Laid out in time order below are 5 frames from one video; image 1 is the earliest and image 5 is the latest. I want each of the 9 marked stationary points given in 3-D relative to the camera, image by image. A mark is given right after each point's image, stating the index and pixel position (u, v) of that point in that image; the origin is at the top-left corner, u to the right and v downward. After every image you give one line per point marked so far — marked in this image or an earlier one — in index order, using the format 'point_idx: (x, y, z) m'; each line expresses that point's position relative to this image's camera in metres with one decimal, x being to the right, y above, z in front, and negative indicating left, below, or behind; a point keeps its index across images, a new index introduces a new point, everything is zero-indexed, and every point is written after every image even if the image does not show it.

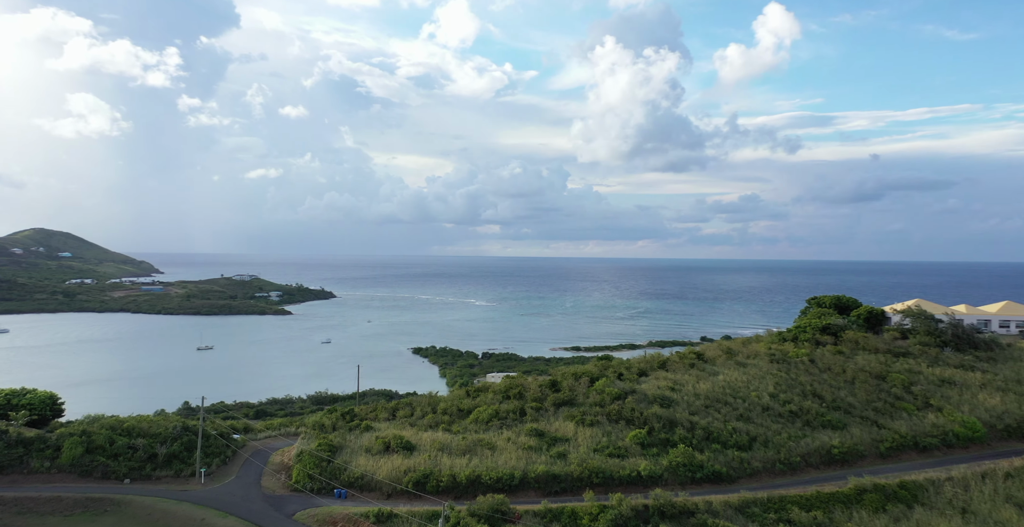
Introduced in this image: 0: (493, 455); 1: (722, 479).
0: (-0.5, -5.3, +18.6) m
1: (+4.8, -4.9, +15.6) m
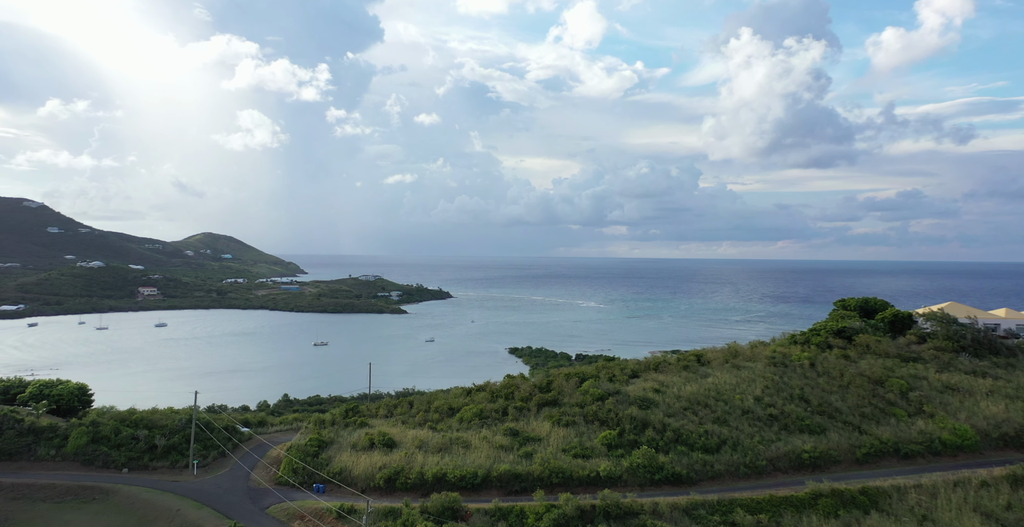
0: (-1.3, -5.3, +18.7) m
1: (+3.8, -5.0, +15.4) m
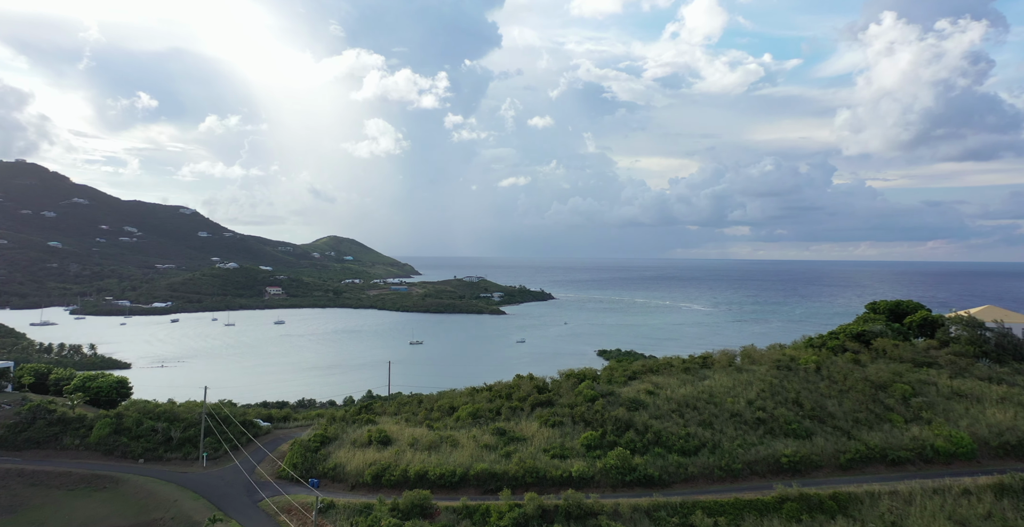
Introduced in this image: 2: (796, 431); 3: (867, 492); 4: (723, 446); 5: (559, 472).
0: (-1.7, -5.3, +19.1) m
1: (+3.2, -5.0, +15.5) m
2: (+7.9, -4.6, +18.8) m
3: (+7.5, -4.9, +14.3) m
4: (+5.2, -4.5, +16.8) m
5: (+1.1, -4.9, +15.9) m
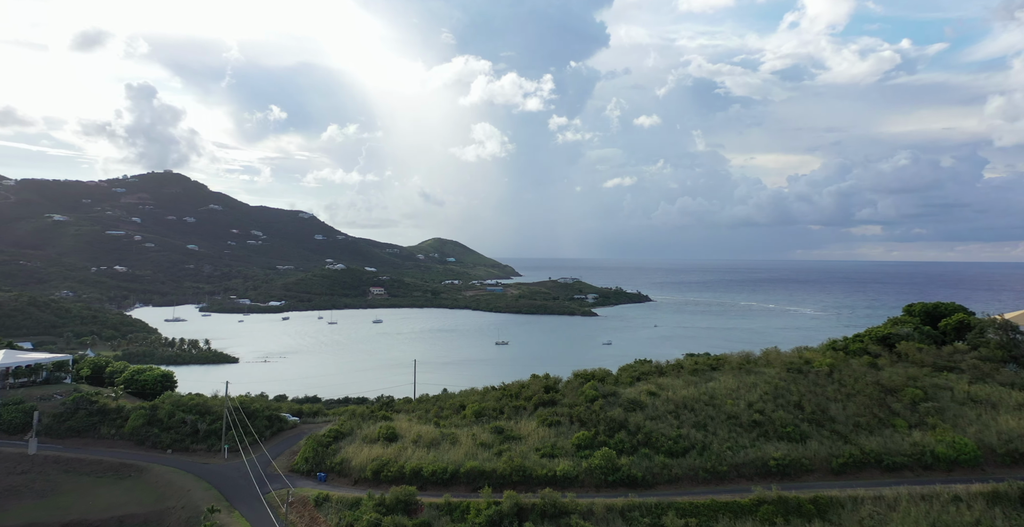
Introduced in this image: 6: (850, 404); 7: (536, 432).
0: (-1.9, -5.4, +19.6) m
1: (+2.9, -5.1, +15.8) m
2: (+7.7, -4.7, +18.8) m
3: (+7.1, -5.0, +14.3) m
4: (+5.0, -4.6, +17.0) m
5: (+0.8, -4.9, +16.2) m
6: (+10.9, -4.5, +21.9) m
7: (+0.7, -4.9, +19.8) m
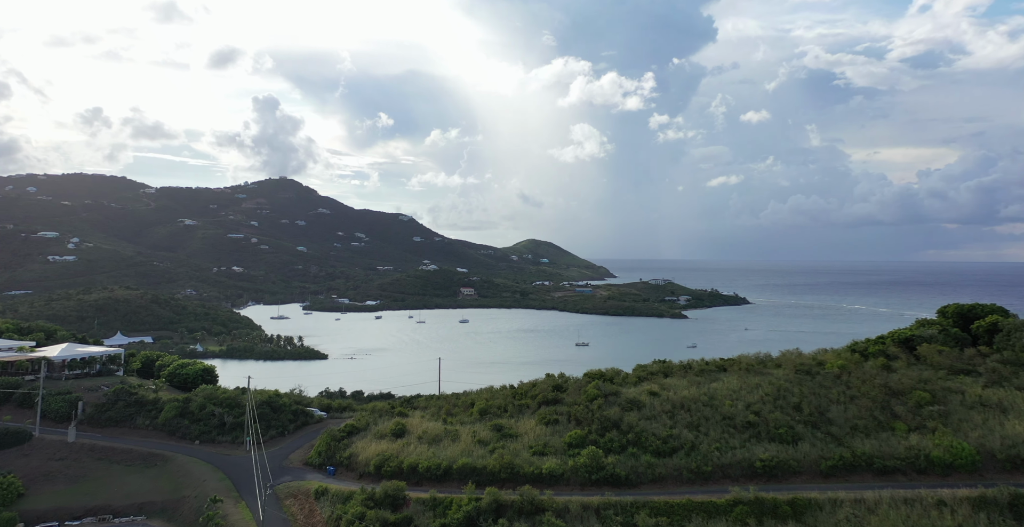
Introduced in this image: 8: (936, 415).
0: (-1.9, -5.4, +20.3) m
1: (+2.6, -5.2, +16.2) m
2: (+7.6, -4.8, +18.9) m
3: (+6.7, -5.1, +14.5) m
4: (+4.7, -4.7, +17.3) m
5: (+0.5, -5.0, +16.8) m
6: (+10.9, -4.6, +21.9) m
7: (+0.6, -4.9, +20.3) m
8: (+13.1, -4.7, +21.2) m
